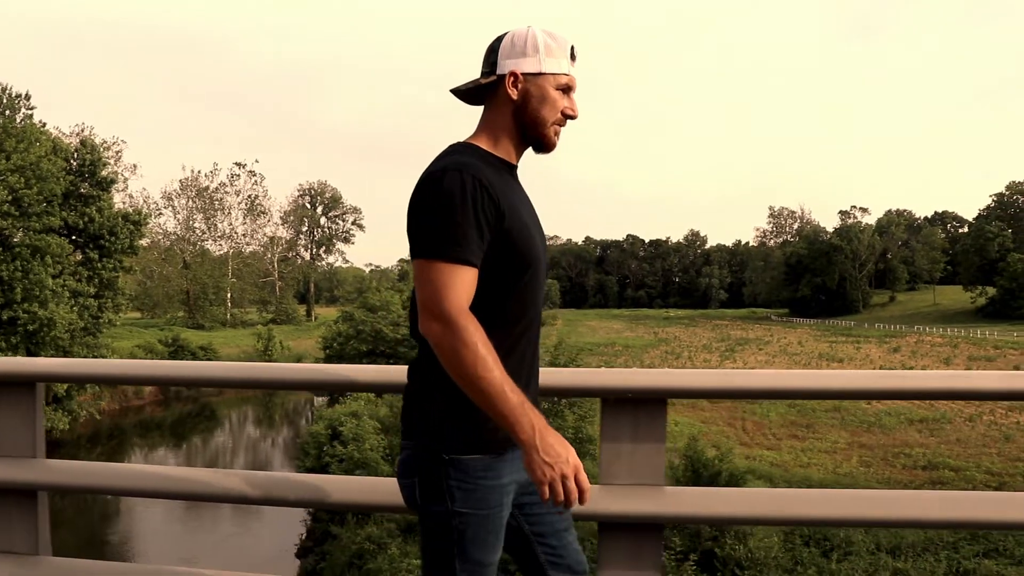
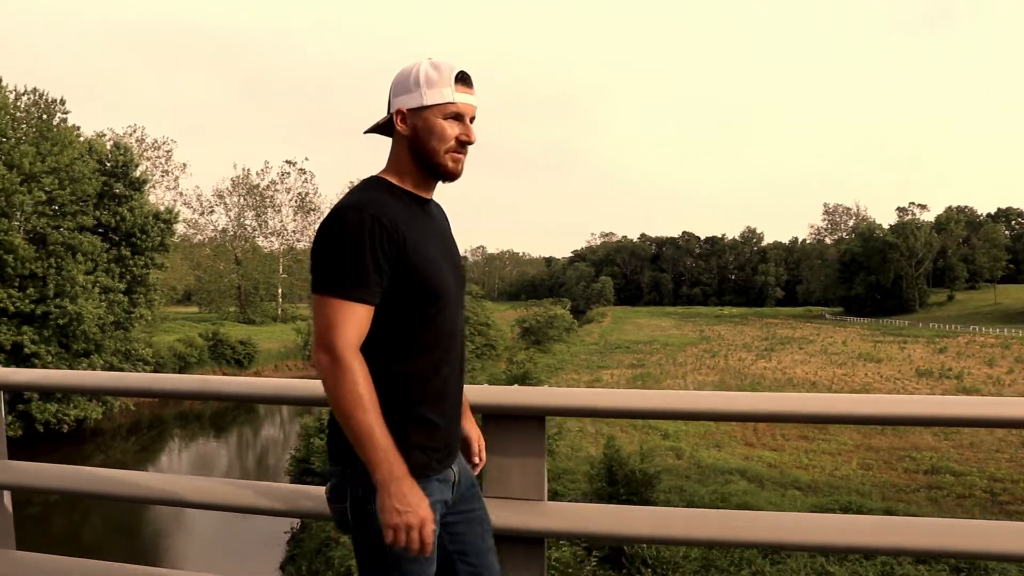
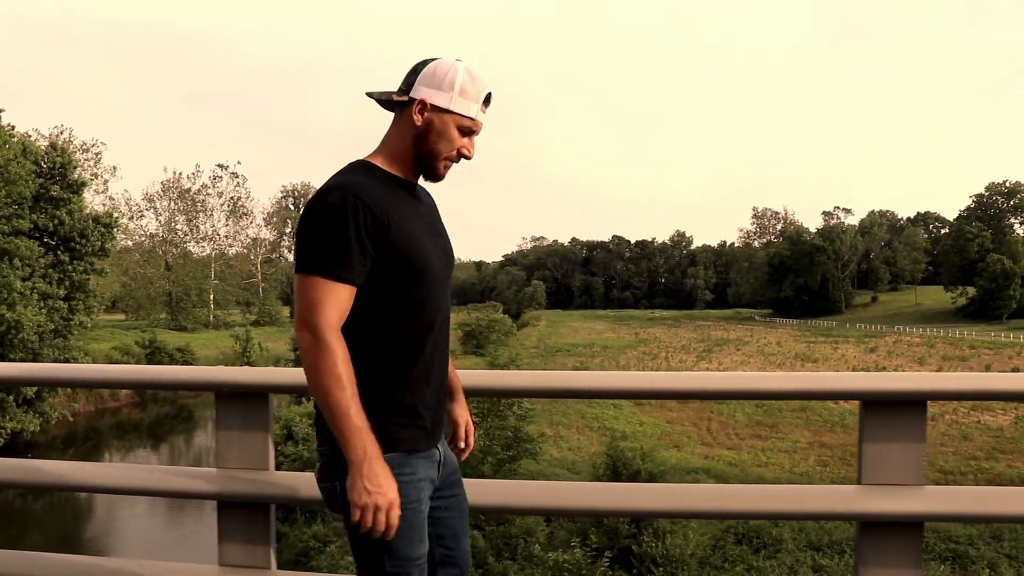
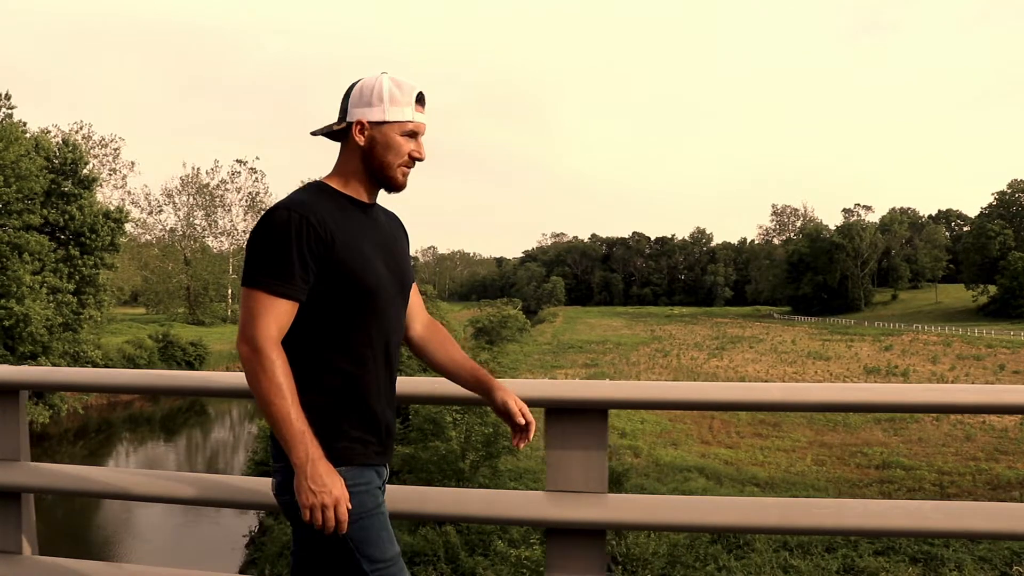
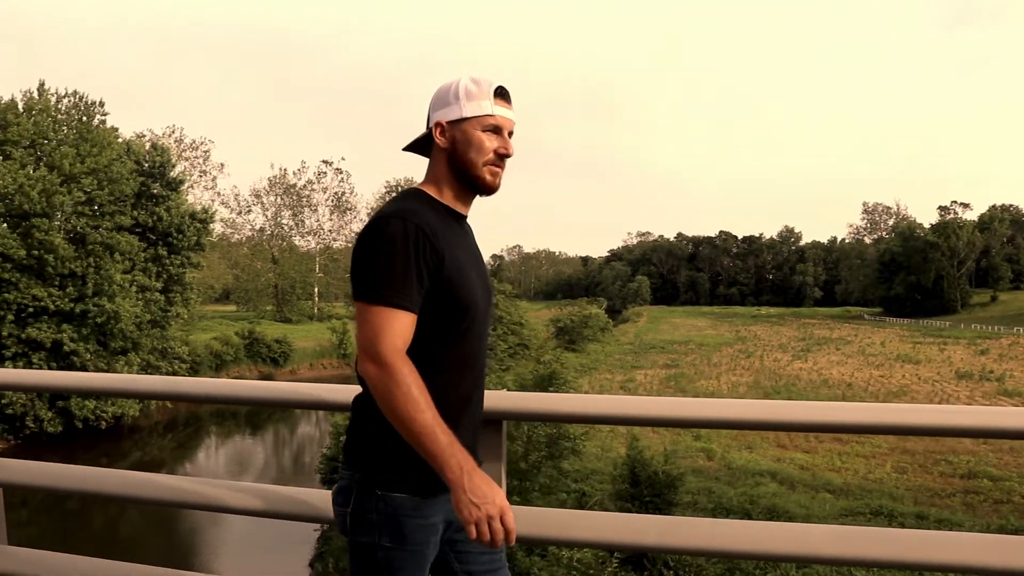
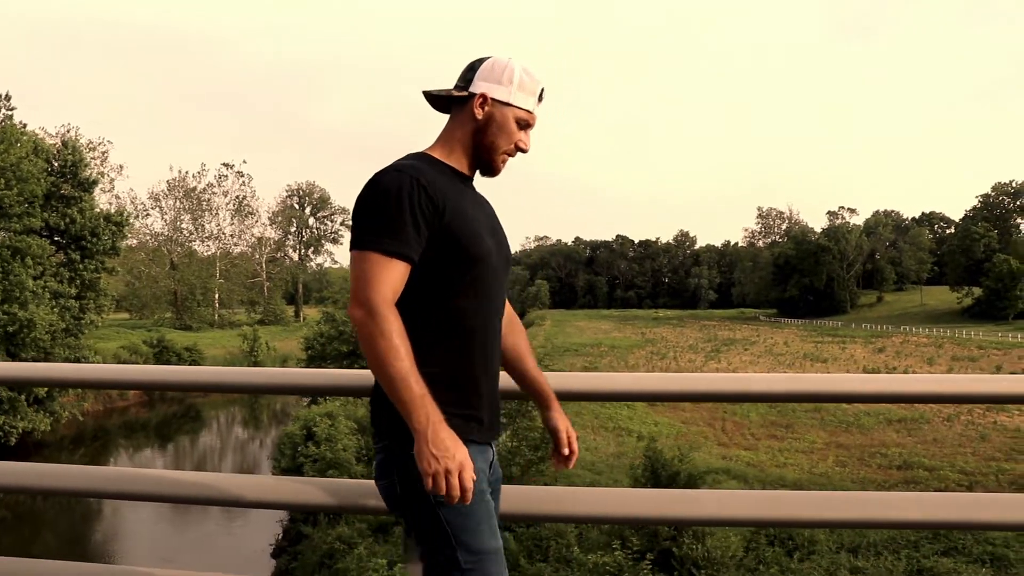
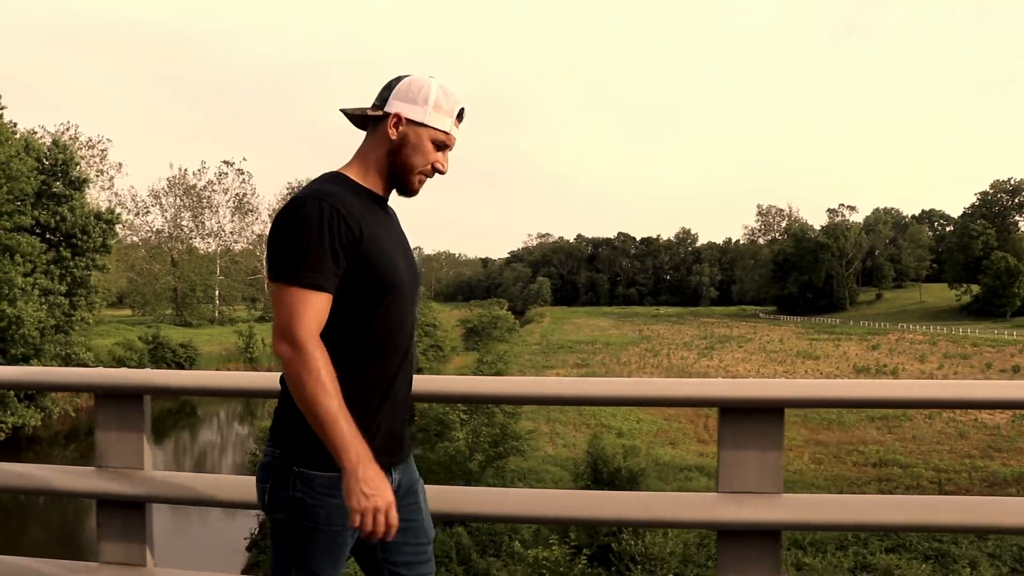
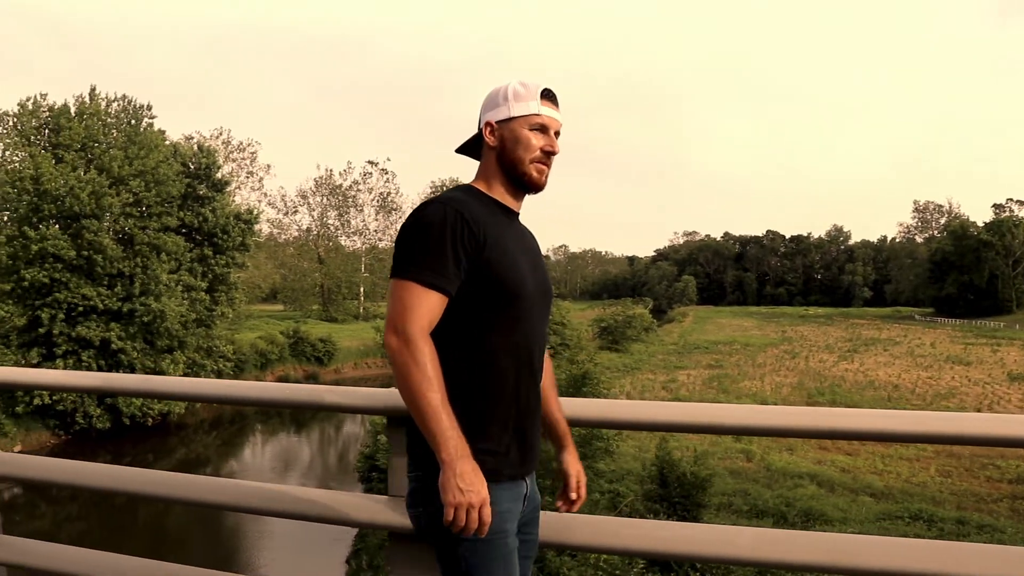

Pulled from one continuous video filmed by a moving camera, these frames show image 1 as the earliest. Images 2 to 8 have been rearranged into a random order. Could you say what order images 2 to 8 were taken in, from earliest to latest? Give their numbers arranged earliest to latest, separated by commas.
6, 3, 7, 4, 2, 5, 8
